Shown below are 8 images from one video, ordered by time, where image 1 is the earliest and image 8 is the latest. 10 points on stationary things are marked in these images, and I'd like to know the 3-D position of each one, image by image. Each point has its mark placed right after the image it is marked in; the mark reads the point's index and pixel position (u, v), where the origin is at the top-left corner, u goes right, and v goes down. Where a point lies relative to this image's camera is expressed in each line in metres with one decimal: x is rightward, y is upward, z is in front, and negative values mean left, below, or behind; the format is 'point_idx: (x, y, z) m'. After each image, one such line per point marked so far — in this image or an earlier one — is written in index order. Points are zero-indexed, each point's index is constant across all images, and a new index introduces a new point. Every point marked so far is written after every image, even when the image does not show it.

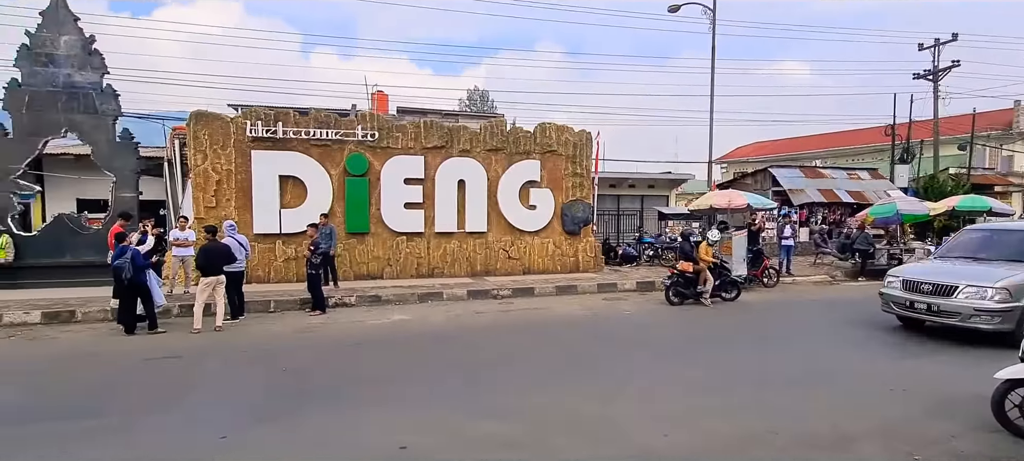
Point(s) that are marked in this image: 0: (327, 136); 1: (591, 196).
0: (-4.5, +2.3, +13.6) m
1: (+2.1, +1.0, +15.9) m
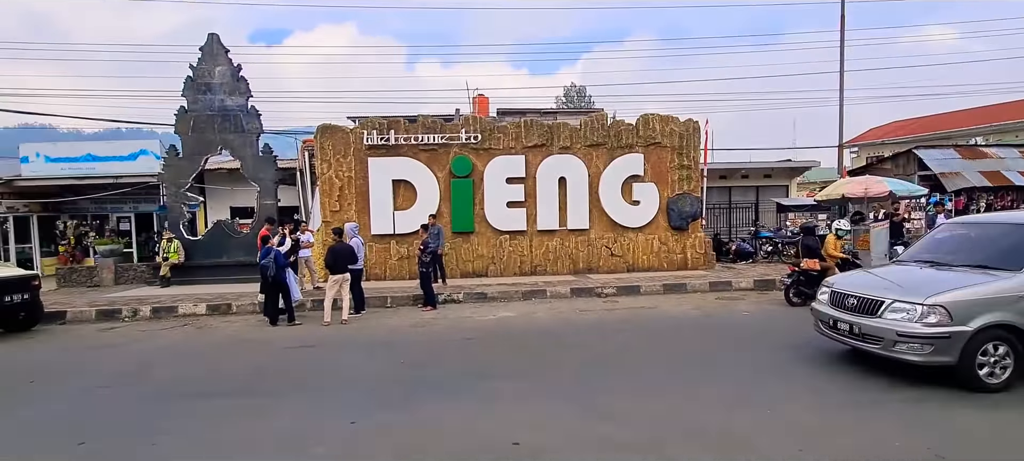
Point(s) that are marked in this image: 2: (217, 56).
0: (-1.9, +2.3, +14.3) m
1: (+5.0, +1.1, +15.1) m
2: (-6.1, +3.7, +11.8) m
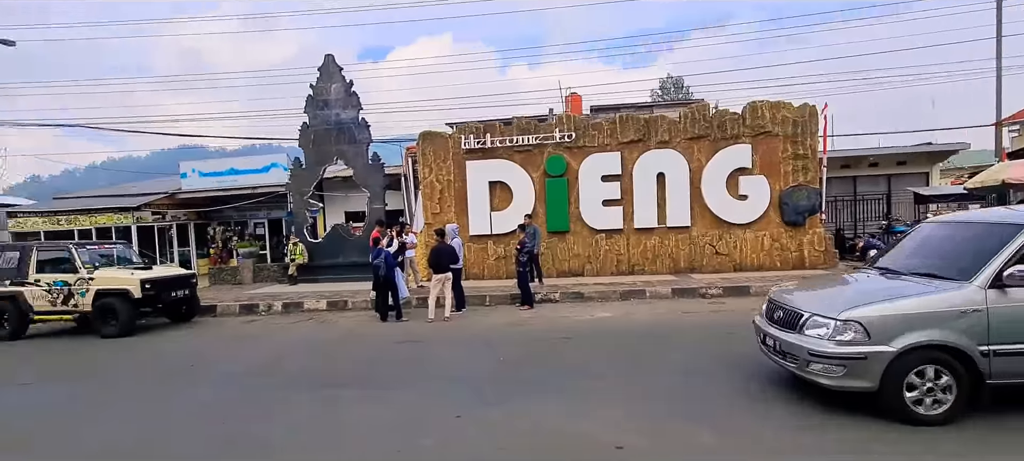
0: (+0.5, +2.3, +14.5) m
1: (+7.5, +1.2, +13.7) m
2: (-4.1, +3.6, +12.9) m
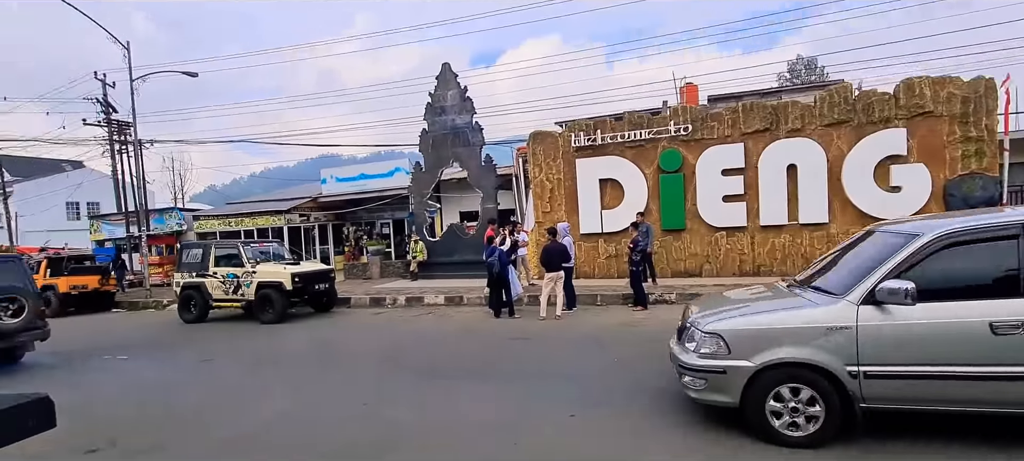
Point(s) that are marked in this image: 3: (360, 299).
0: (+3.4, +2.4, +14.0) m
1: (+9.9, +1.3, +11.6) m
2: (-1.5, +3.6, +13.6) m
3: (-3.7, -1.7, +13.5) m
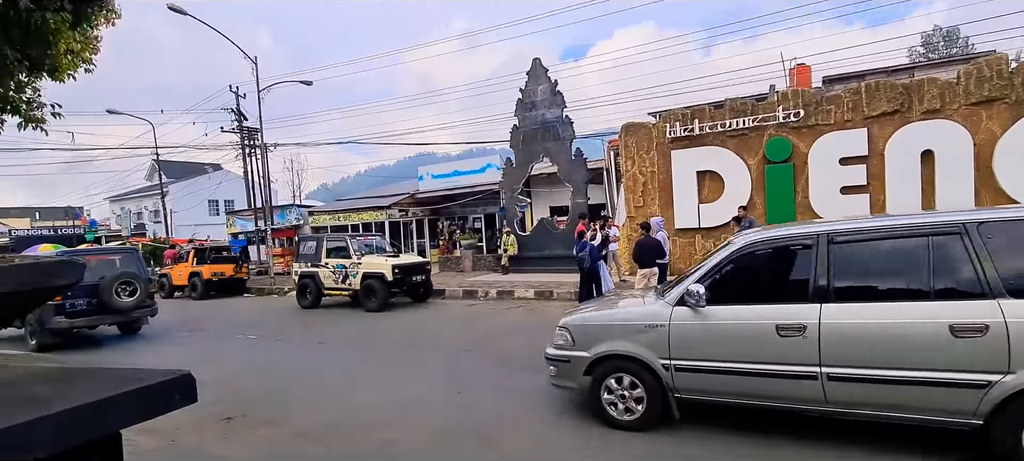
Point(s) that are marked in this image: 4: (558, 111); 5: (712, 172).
0: (+5.5, +2.5, +13.1) m
1: (+11.5, +1.4, +9.4) m
2: (+0.7, +3.8, +13.7) m
3: (-1.5, -1.5, +14.0) m
4: (+1.1, +2.9, +13.5) m
5: (+4.9, +1.4, +13.6) m
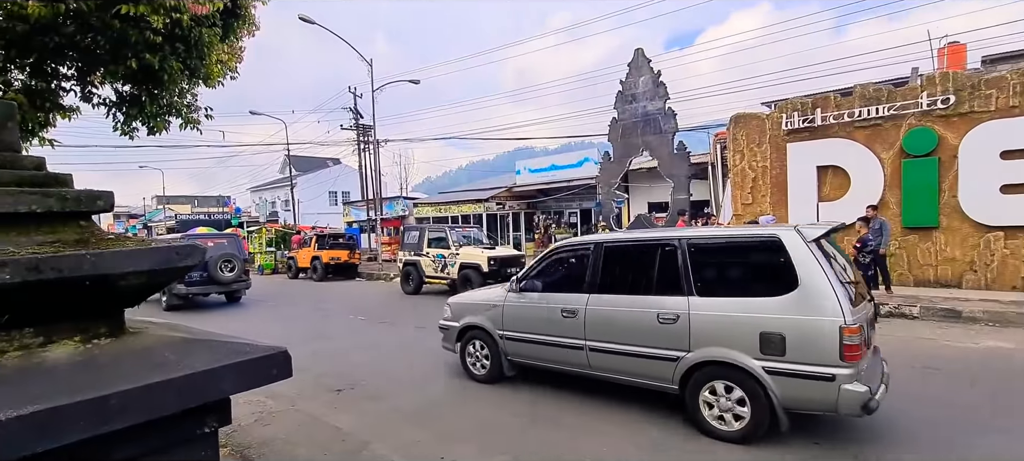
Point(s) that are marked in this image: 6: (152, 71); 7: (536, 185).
0: (+7.6, +2.4, +11.6) m
1: (+12.6, +1.2, +6.6) m
2: (+3.1, +3.8, +13.2) m
3: (+0.9, -1.4, +14.1) m
4: (+3.4, +3.0, +13.0) m
5: (+7.1, +1.4, +12.2) m
6: (-3.0, +1.4, +5.0) m
7: (+0.7, +1.6, +19.5) m
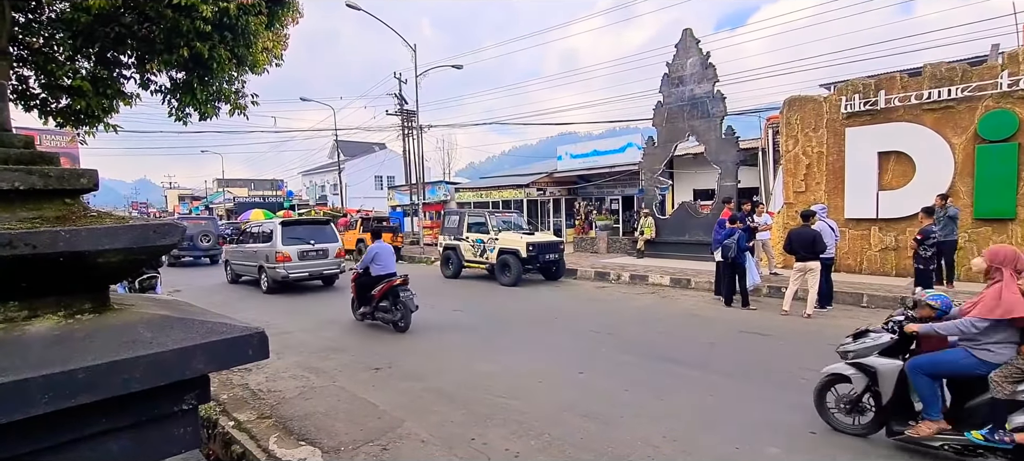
0: (+8.4, +2.6, +10.6) m
1: (+12.8, +1.2, +5.3) m
2: (+4.0, +4.1, +12.7) m
3: (+1.9, -1.0, +13.9) m
4: (+4.4, +3.2, +12.5) m
5: (+7.9, +1.6, +11.4) m
6: (-2.8, +1.6, +5.2) m
7: (+2.3, +2.0, +19.3) m
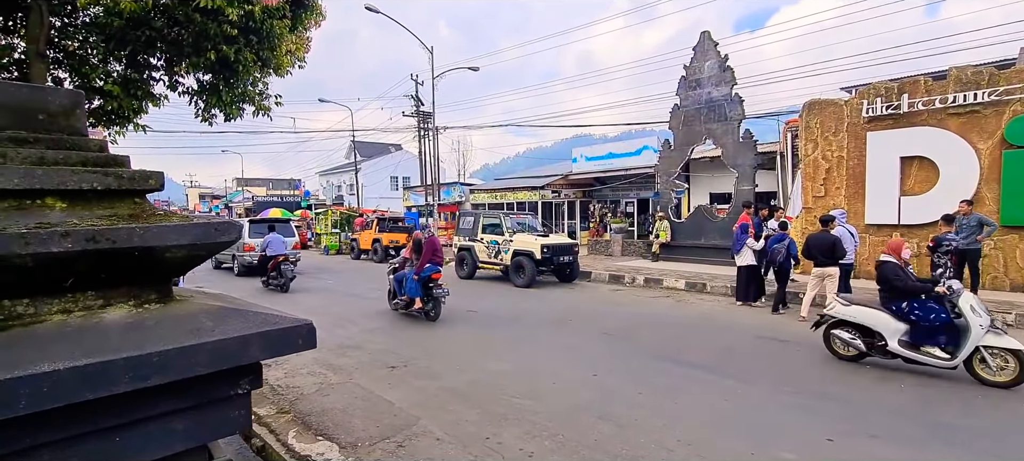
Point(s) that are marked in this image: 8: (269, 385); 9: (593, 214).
0: (+8.7, +2.5, +10.4) m
1: (+13.0, +1.0, +4.9) m
2: (+4.4, +4.0, +12.6) m
3: (+2.3, -1.1, +13.8) m
4: (+4.7, +3.1, +12.4) m
5: (+8.2, +1.5, +11.2) m
6: (-2.7, +1.6, +5.2) m
7: (+2.8, +2.0, +19.2) m
8: (-3.2, -2.0, +7.3) m
9: (+2.9, +0.6, +19.7) m
